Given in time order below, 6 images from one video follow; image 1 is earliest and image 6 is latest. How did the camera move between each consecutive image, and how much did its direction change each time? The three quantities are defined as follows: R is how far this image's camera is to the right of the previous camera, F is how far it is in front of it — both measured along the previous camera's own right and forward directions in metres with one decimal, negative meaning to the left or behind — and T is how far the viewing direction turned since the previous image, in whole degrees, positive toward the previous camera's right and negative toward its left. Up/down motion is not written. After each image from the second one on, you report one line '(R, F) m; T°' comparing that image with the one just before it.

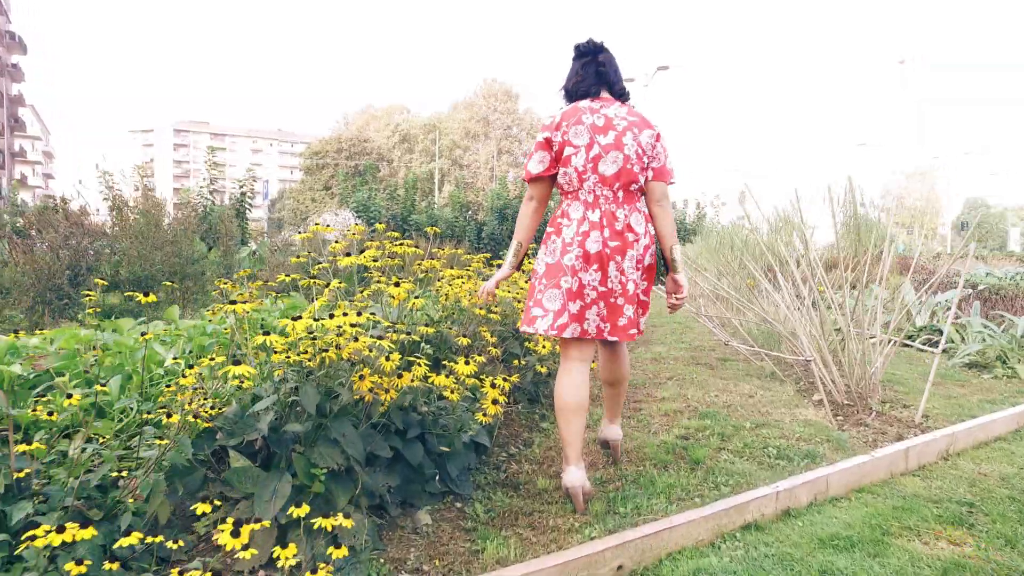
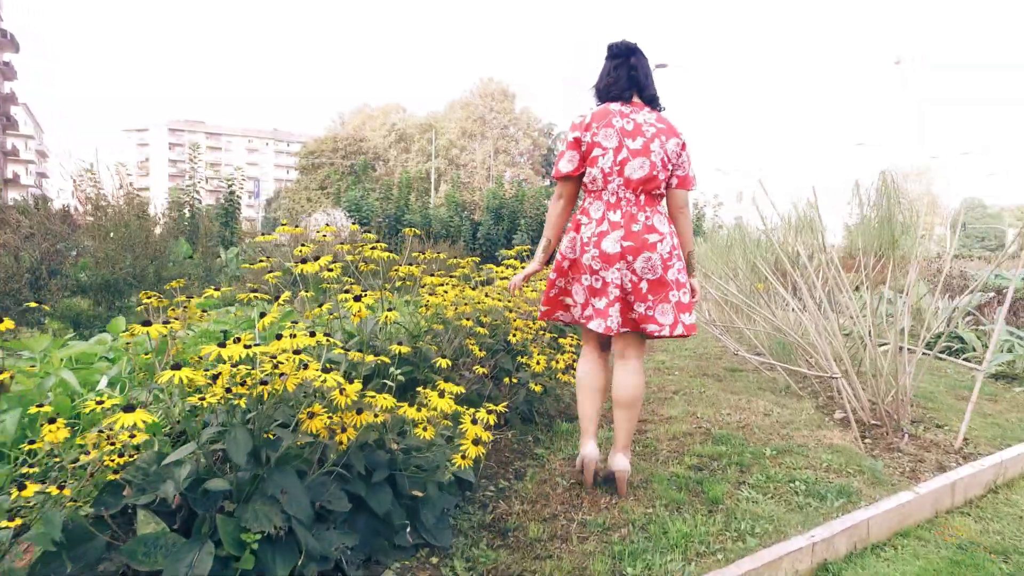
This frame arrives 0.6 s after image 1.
(0.0, +0.4) m; 0°
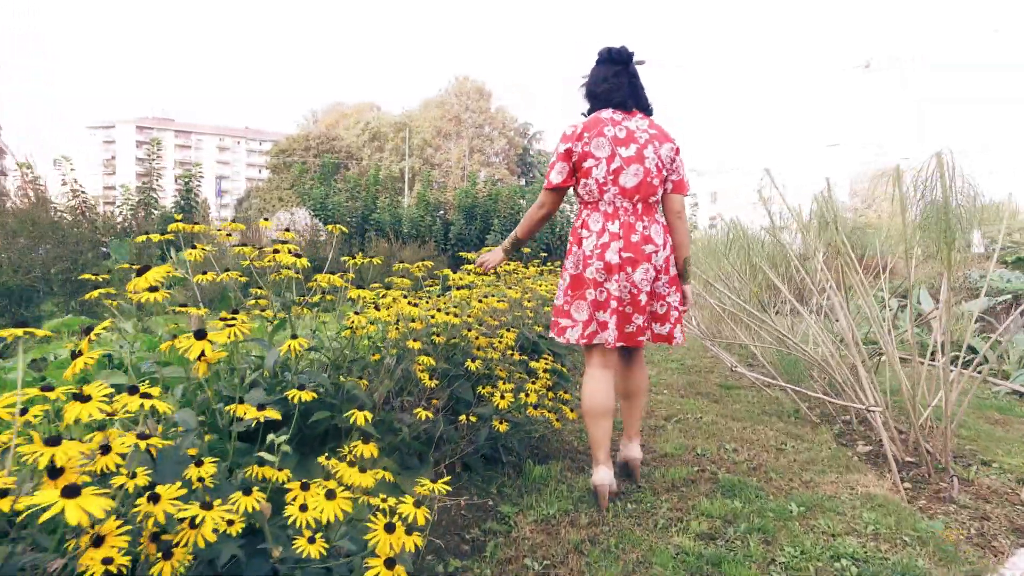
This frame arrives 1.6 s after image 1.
(+0.1, +0.7) m; +2°
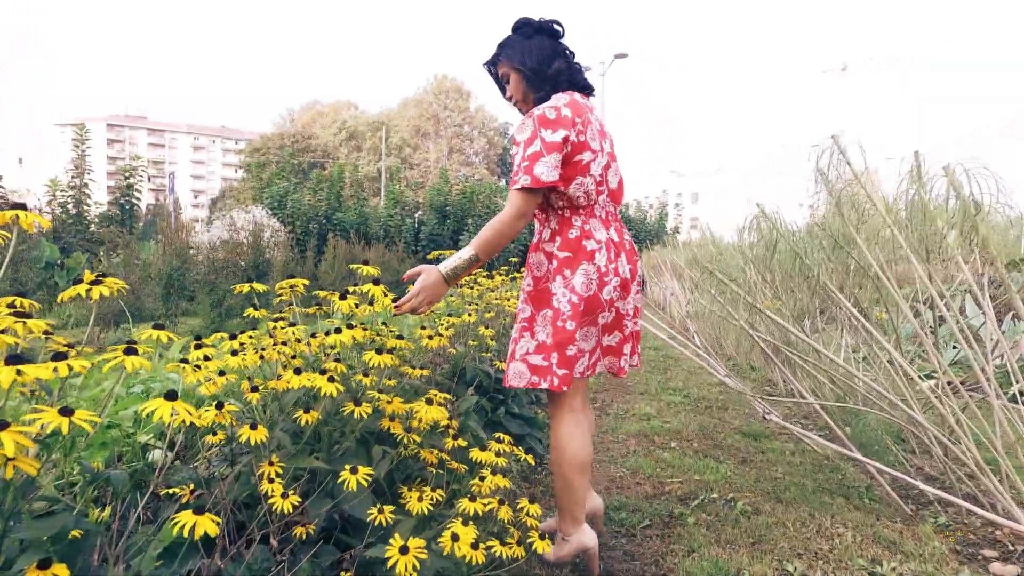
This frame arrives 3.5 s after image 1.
(+0.1, +1.3) m; +2°
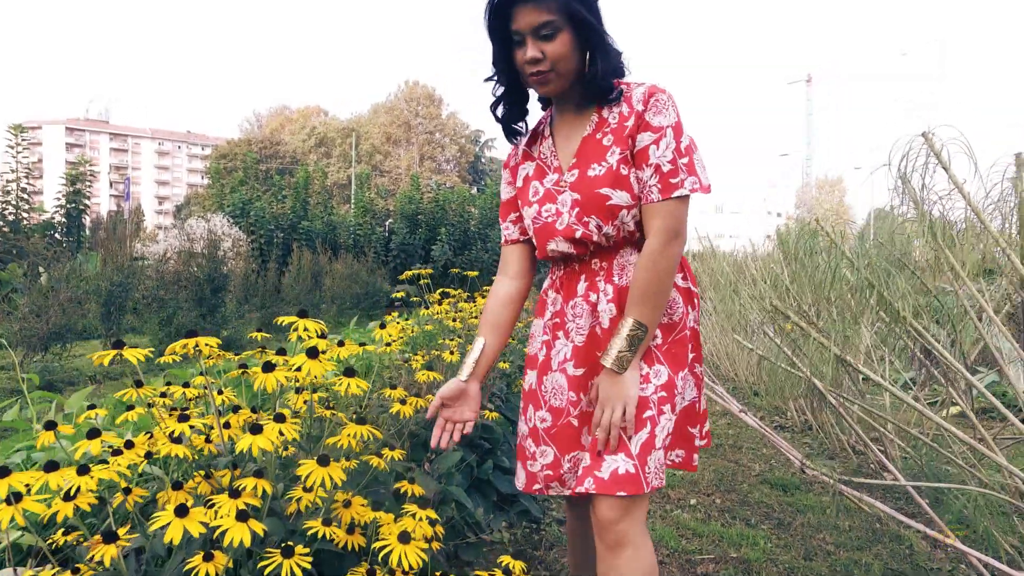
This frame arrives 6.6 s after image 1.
(-0.1, +0.6) m; +2°
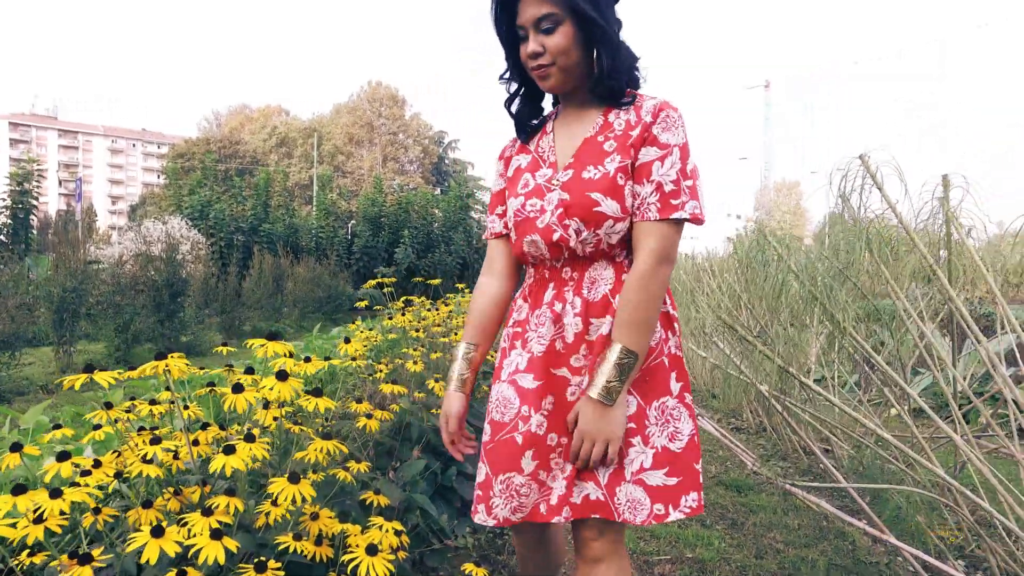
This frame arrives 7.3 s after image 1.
(0.0, -0.1) m; +3°
